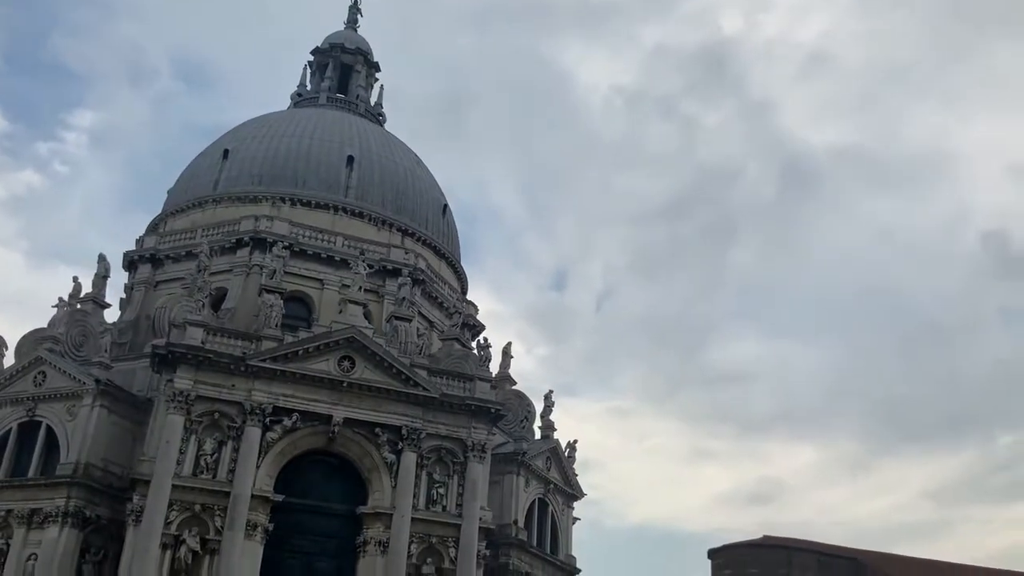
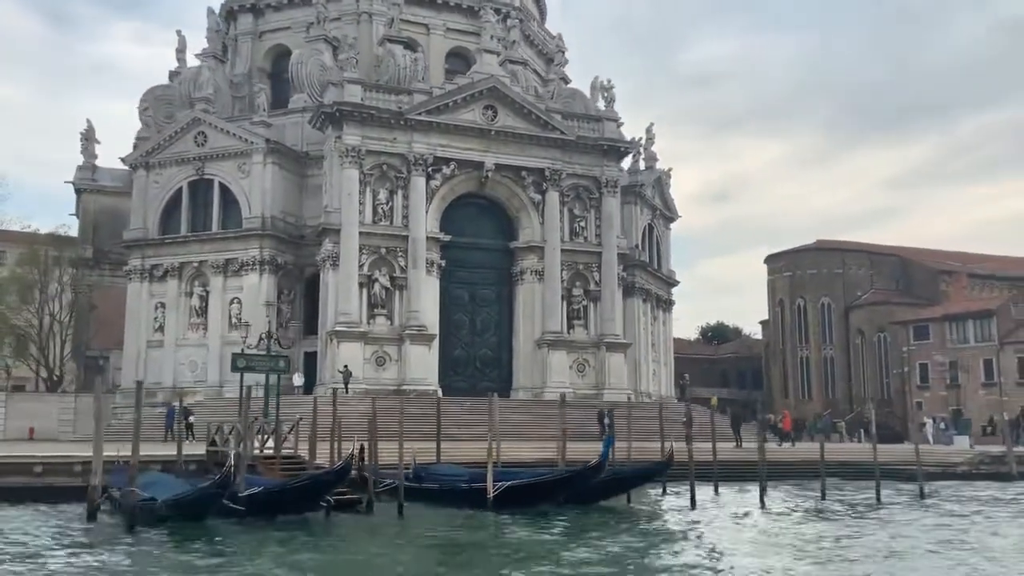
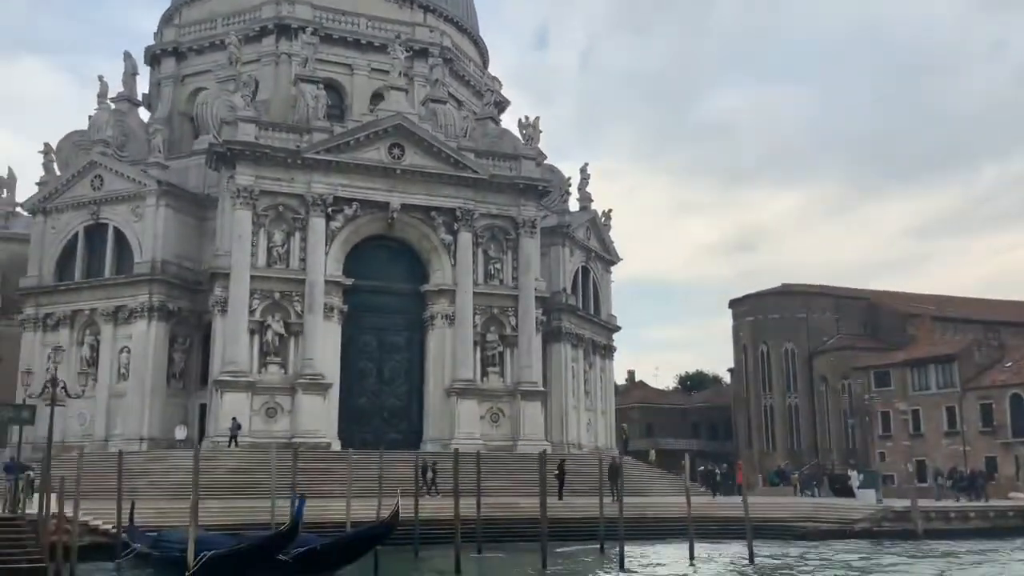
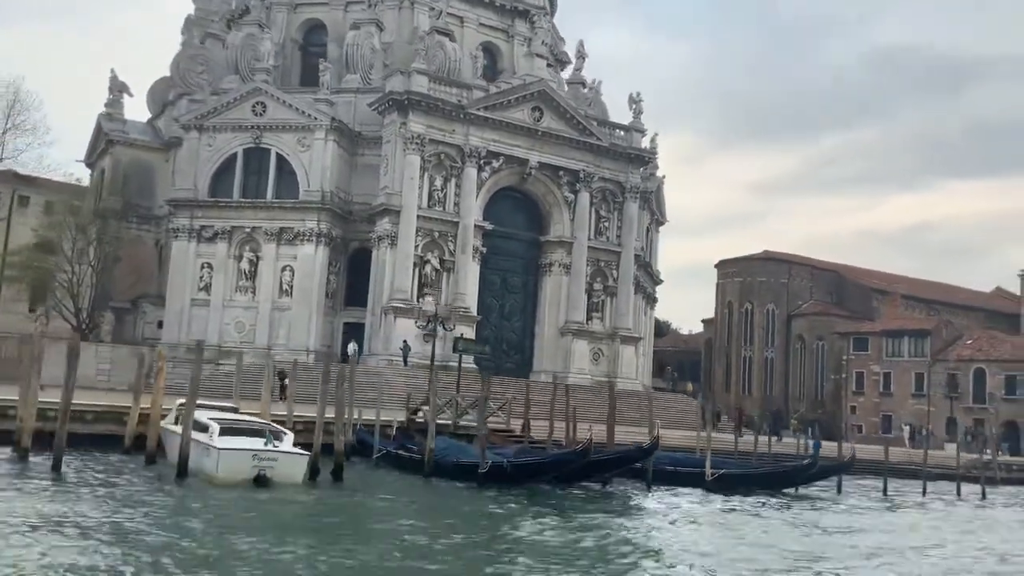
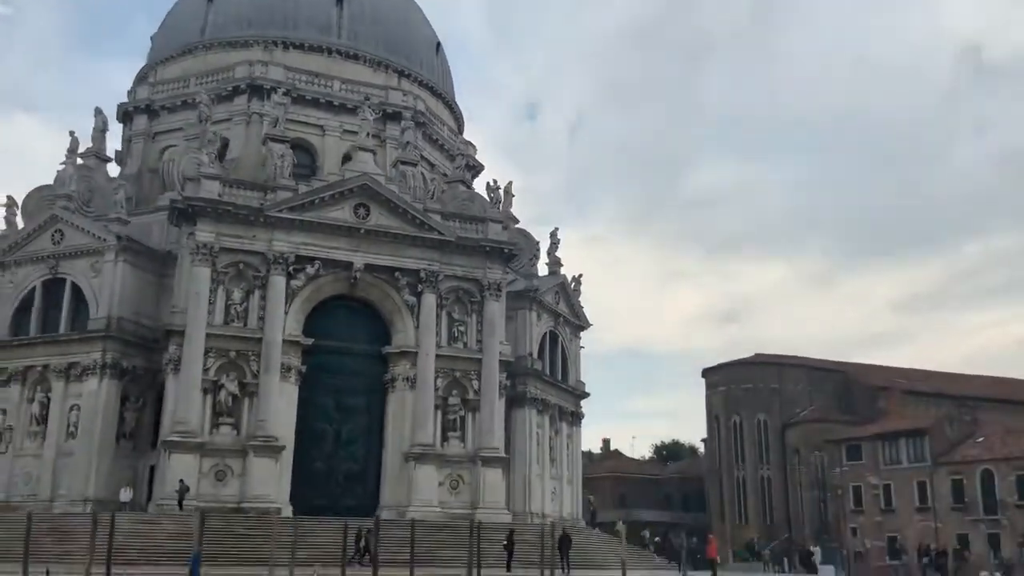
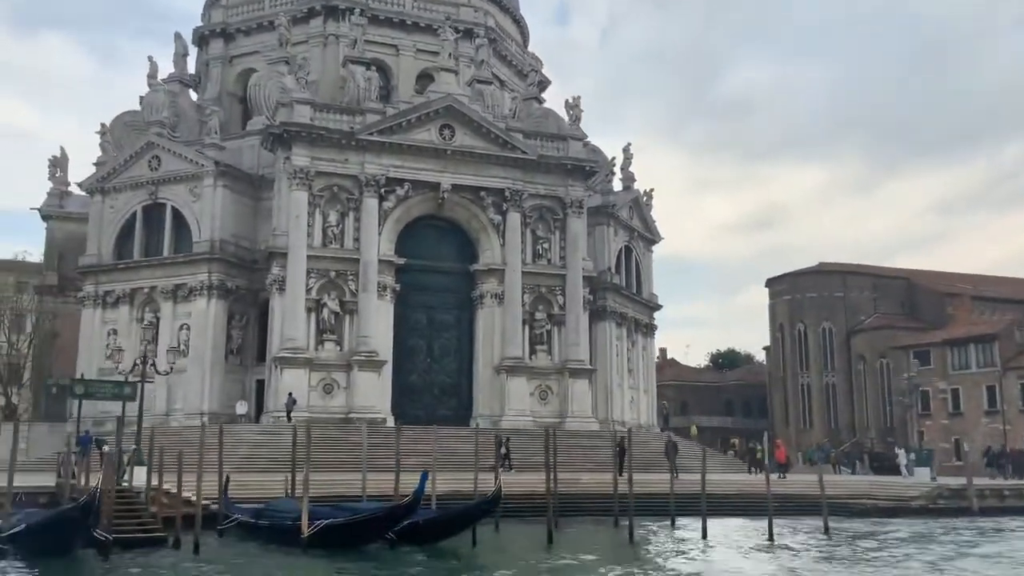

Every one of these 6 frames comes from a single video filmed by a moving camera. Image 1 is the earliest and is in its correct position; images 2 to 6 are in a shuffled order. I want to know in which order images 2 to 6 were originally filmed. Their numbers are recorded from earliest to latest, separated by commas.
5, 3, 6, 2, 4
